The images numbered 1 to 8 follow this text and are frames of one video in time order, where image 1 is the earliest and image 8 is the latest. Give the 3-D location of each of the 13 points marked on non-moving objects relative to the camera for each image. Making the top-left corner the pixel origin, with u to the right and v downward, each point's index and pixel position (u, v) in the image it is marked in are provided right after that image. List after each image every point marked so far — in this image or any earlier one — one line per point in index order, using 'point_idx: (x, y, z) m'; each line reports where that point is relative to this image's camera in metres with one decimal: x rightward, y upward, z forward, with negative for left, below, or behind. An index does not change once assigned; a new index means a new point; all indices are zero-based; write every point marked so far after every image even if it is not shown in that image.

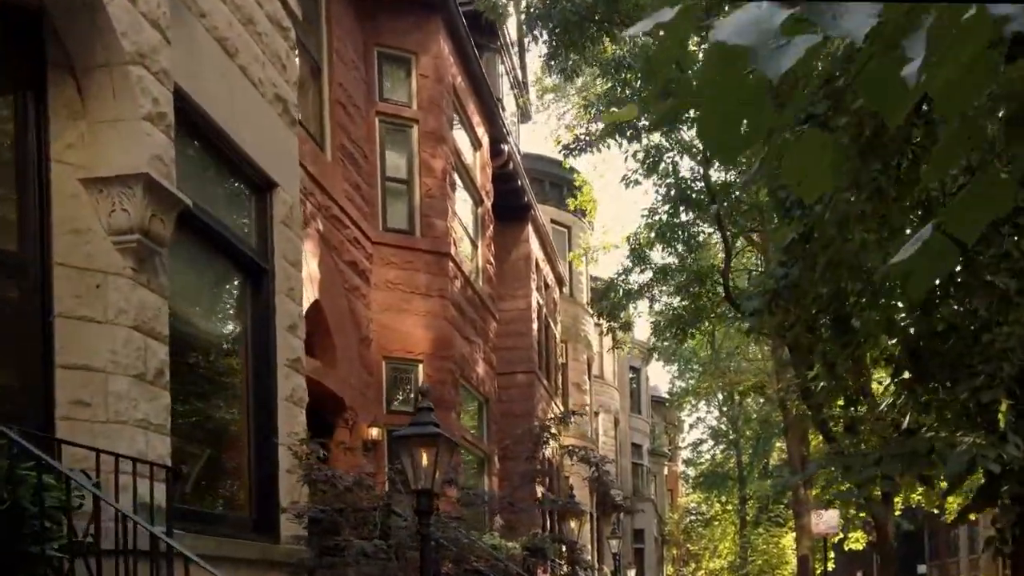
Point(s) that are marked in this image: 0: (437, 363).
0: (-0.8, -0.8, +13.9) m
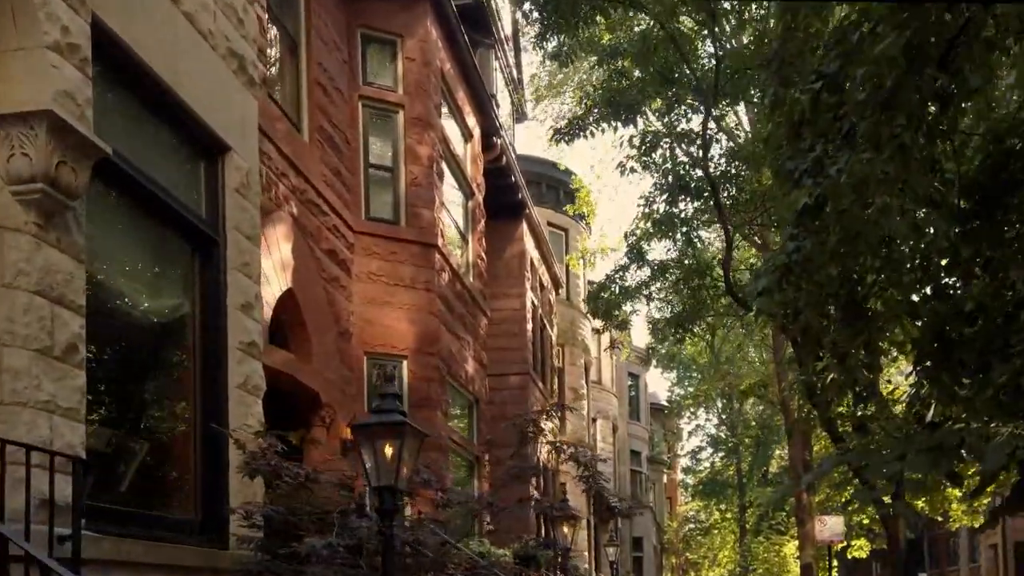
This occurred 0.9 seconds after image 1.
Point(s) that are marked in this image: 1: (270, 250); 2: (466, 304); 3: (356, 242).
0: (-0.9, -0.8, +13.1) m
1: (-2.0, +0.3, +9.9) m
2: (-0.6, -0.2, +15.6) m
3: (-1.7, +0.5, +12.9) m
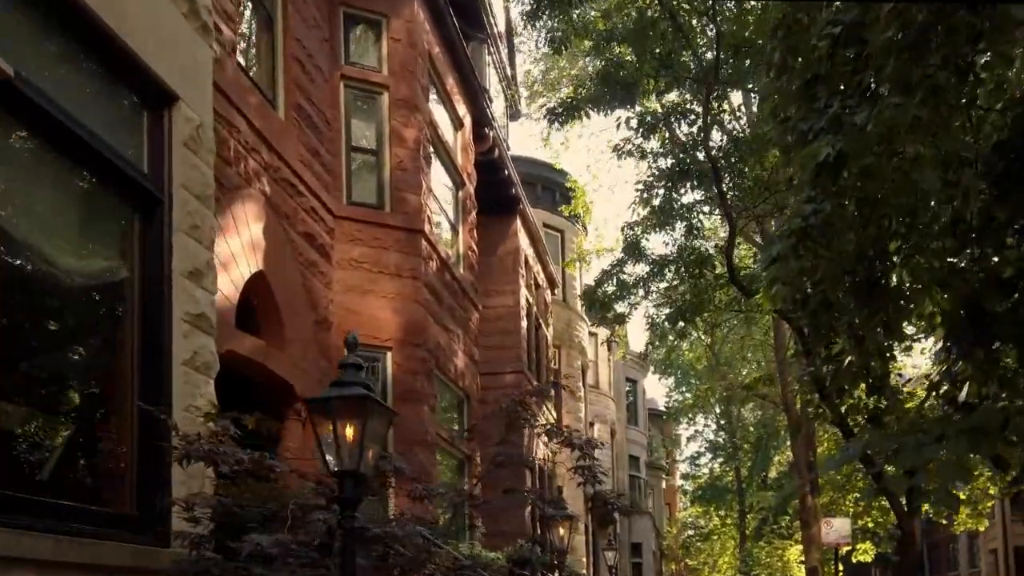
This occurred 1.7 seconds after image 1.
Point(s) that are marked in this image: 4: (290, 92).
0: (-1.0, -0.6, +12.4) m
1: (-2.0, +0.4, +9.2) m
2: (-0.7, -0.1, +14.9) m
3: (-1.7, +0.6, +12.1) m
4: (-2.0, +1.8, +11.2) m
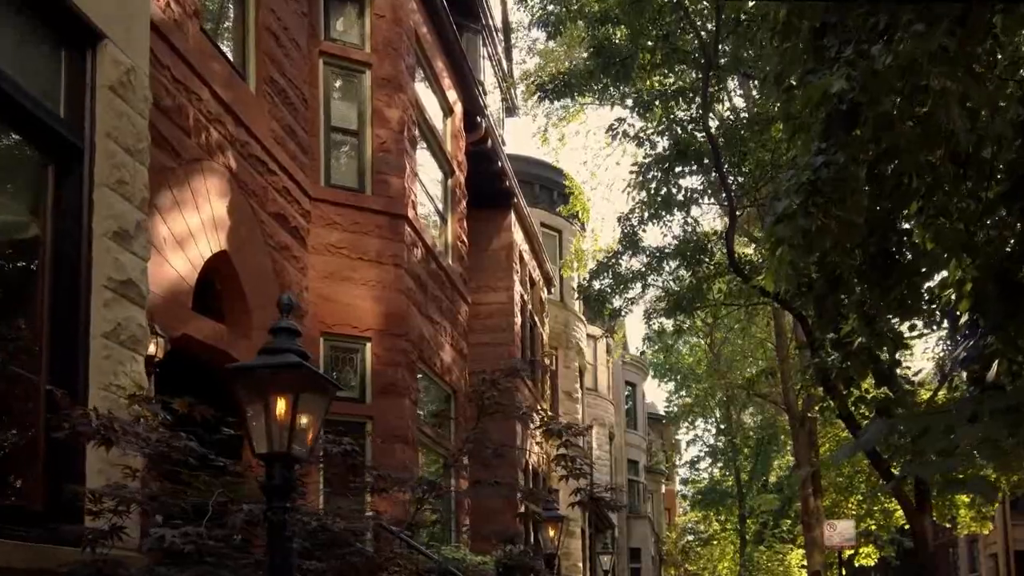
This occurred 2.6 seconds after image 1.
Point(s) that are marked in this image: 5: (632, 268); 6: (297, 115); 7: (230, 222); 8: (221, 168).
0: (-1.2, -0.5, +11.6) m
1: (-2.2, +0.6, +8.5) m
2: (-0.8, 0.0, +14.2) m
3: (-1.9, +0.7, +11.4) m
4: (-2.1, +1.9, +10.5) m
5: (+1.9, +0.3, +19.4) m
6: (-2.0, +1.6, +11.3) m
7: (-2.1, +0.5, +9.1) m
8: (-2.1, +0.9, +9.0) m
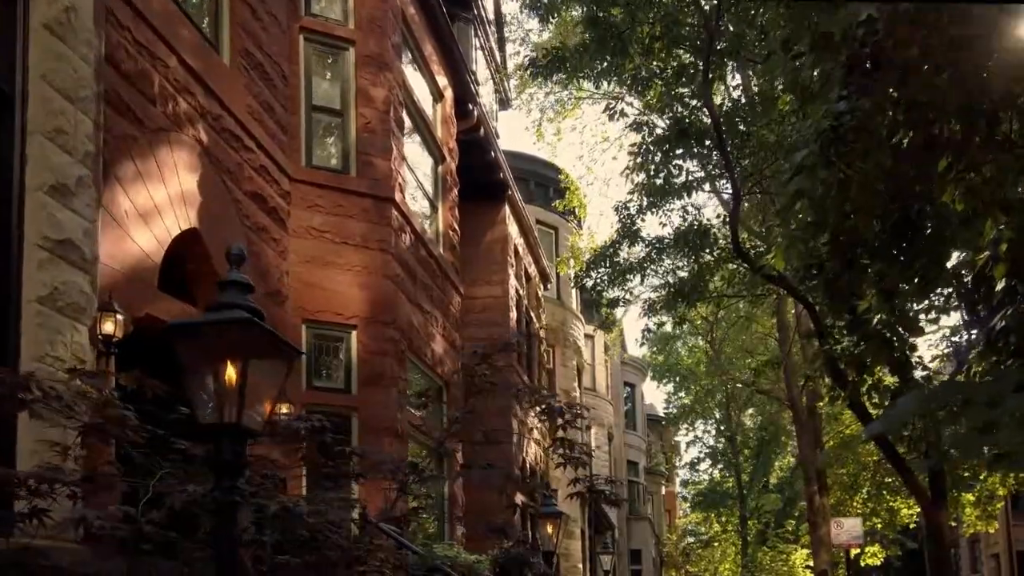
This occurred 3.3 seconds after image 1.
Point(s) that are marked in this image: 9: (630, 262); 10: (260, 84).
0: (-1.2, -0.4, +11.1) m
1: (-2.2, +0.7, +7.9) m
2: (-0.9, +0.1, +13.6) m
3: (-1.9, +0.9, +10.8) m
4: (-2.2, +2.0, +9.9) m
5: (+1.8, +0.5, +18.9) m
6: (-2.1, +1.7, +10.7) m
7: (-2.2, +0.6, +8.5) m
8: (-2.2, +1.0, +8.5) m
9: (+1.8, +0.4, +18.8) m
10: (-2.1, +1.7, +10.3) m
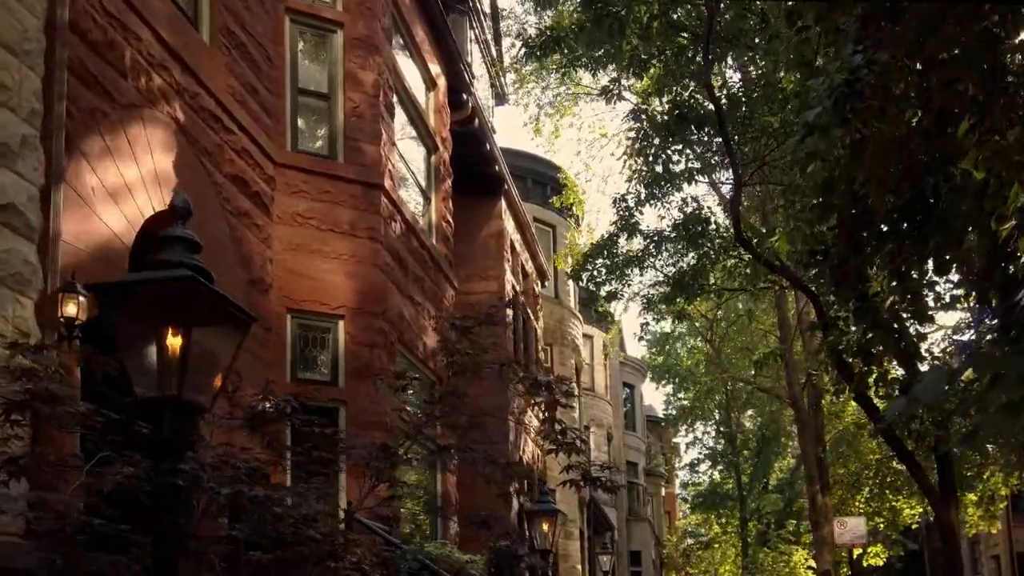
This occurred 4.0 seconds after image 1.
0: (-1.3, -0.3, +10.6) m
1: (-2.3, +0.8, +7.5) m
2: (-0.9, +0.2, +13.2) m
3: (-2.0, +0.9, +10.4) m
4: (-2.3, +2.1, +9.5) m
5: (+1.7, +0.5, +18.4) m
6: (-2.1, +1.8, +10.3) m
7: (-2.2, +0.7, +8.1) m
8: (-2.3, +1.1, +8.0) m
9: (+1.7, +0.5, +18.4) m
10: (-2.2, +1.8, +9.9) m
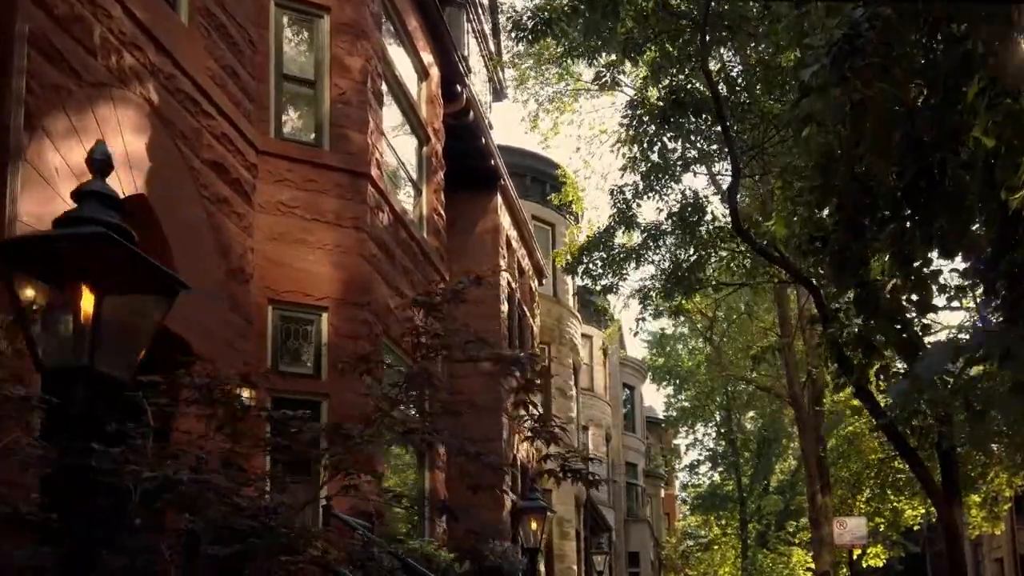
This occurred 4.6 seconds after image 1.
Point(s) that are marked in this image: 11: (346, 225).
0: (-1.4, -0.2, +10.3) m
1: (-2.4, +0.9, +7.2) m
2: (-1.0, +0.3, +12.8) m
3: (-2.1, +1.0, +10.1) m
4: (-2.4, +2.2, +9.2) m
5: (+1.6, +0.6, +18.1) m
6: (-2.2, +1.9, +10.0) m
7: (-2.3, +0.8, +7.8) m
8: (-2.4, +1.2, +7.7) m
9: (+1.7, +0.6, +18.1) m
10: (-2.3, +1.9, +9.6) m
11: (-1.4, +0.6, +10.6) m
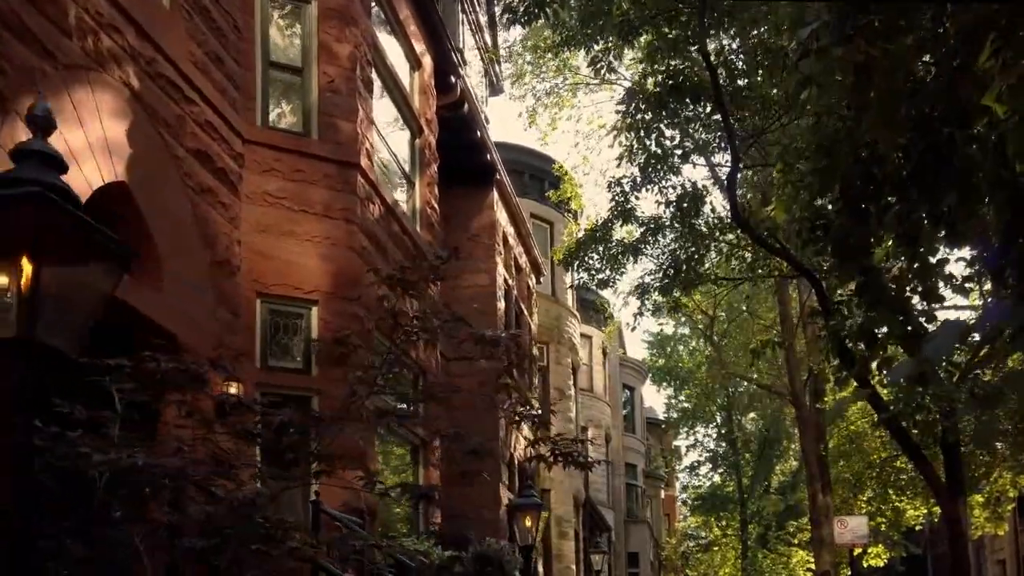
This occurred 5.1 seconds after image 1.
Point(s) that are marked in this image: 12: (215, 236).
0: (-1.4, -0.1, +10.1) m
1: (-2.4, +1.0, +6.9) m
2: (-1.1, +0.3, +12.6) m
3: (-2.1, +1.1, +9.9) m
4: (-2.4, +2.3, +8.9) m
5: (+1.6, +0.7, +17.9) m
6: (-2.3, +1.9, +9.7) m
7: (-2.4, +0.9, +7.5) m
8: (-2.4, +1.2, +7.5) m
9: (+1.6, +0.6, +17.8) m
10: (-2.3, +1.9, +9.4) m
11: (-1.5, +0.6, +10.4) m
12: (-2.2, +0.4, +9.0) m
